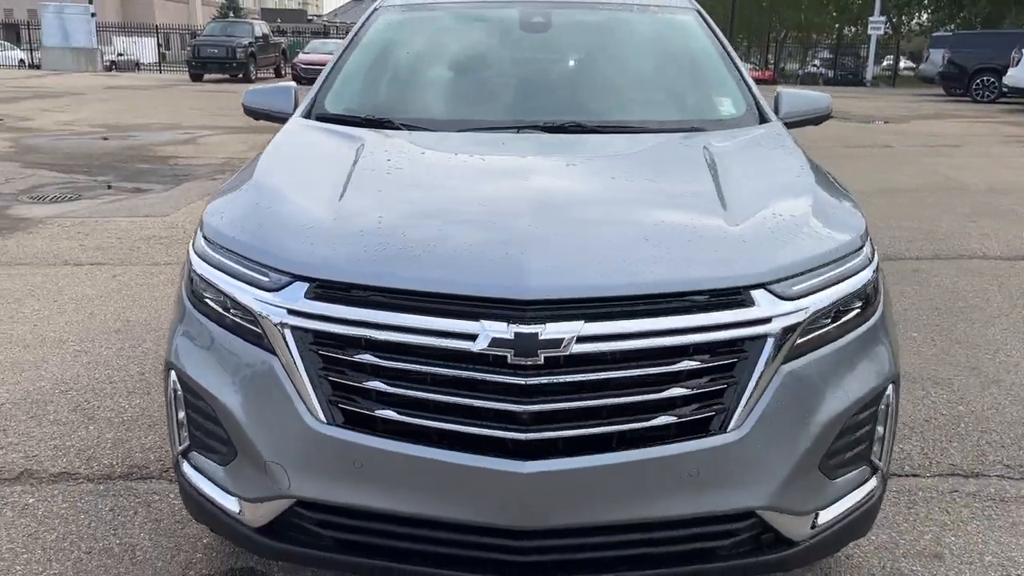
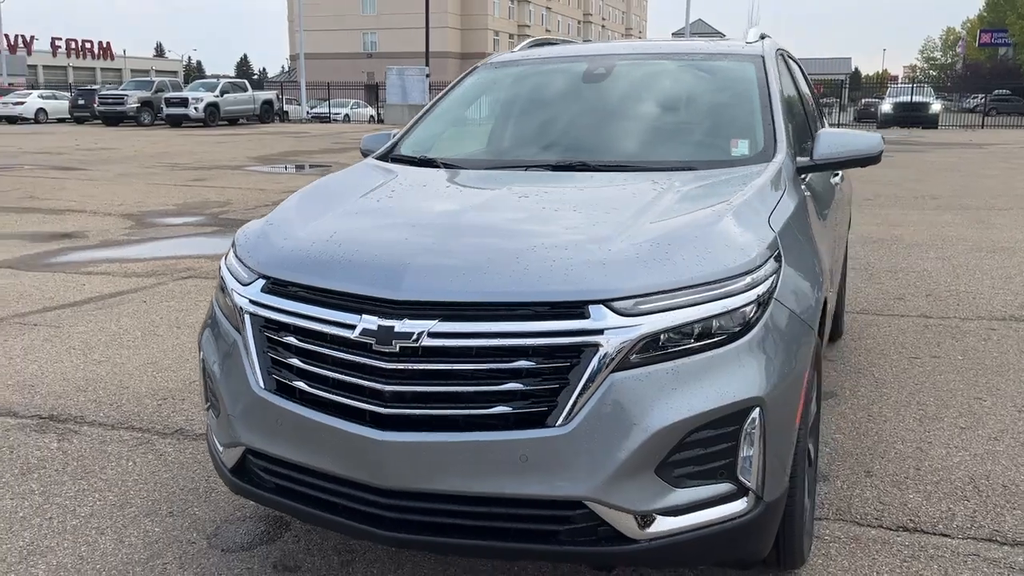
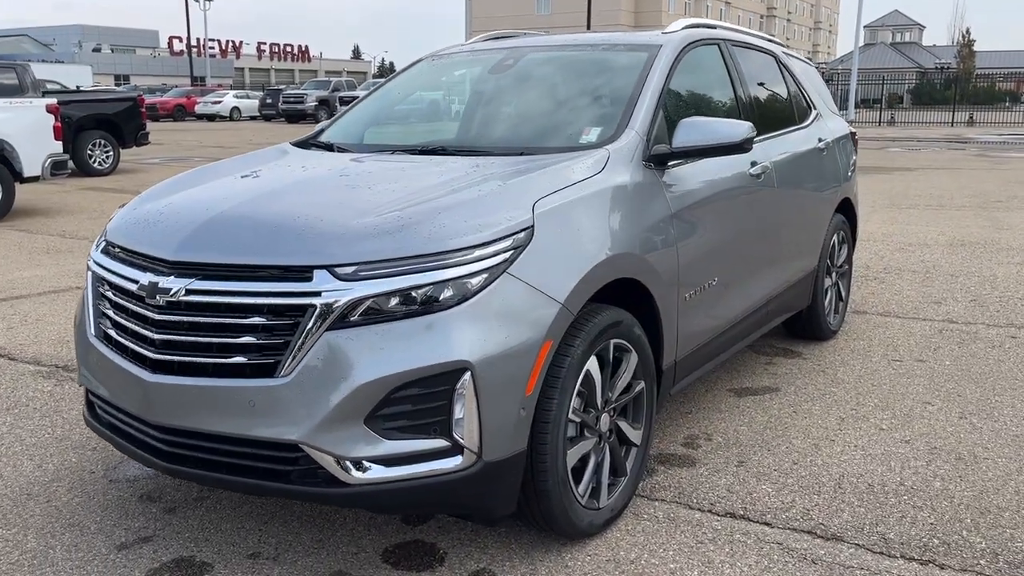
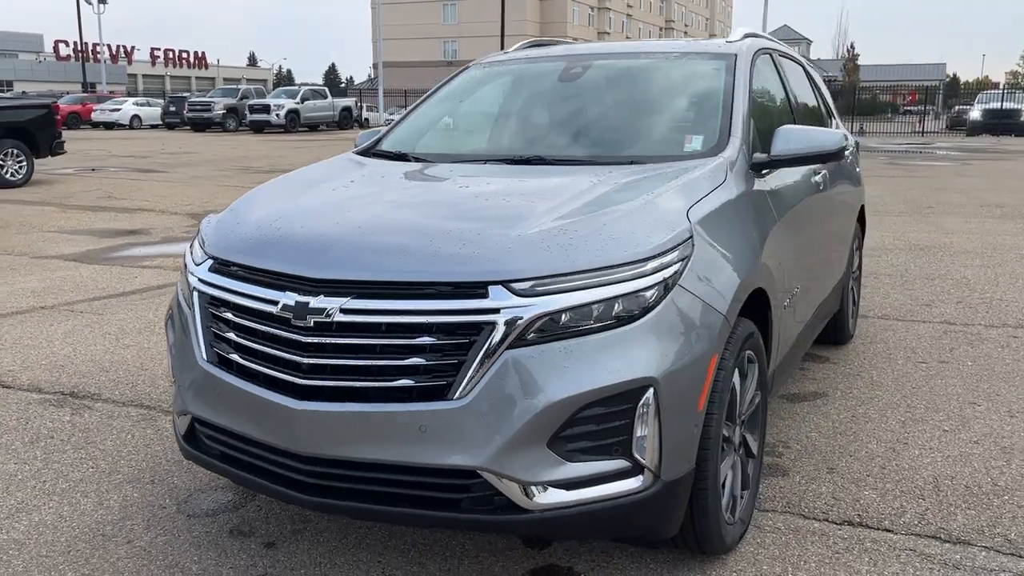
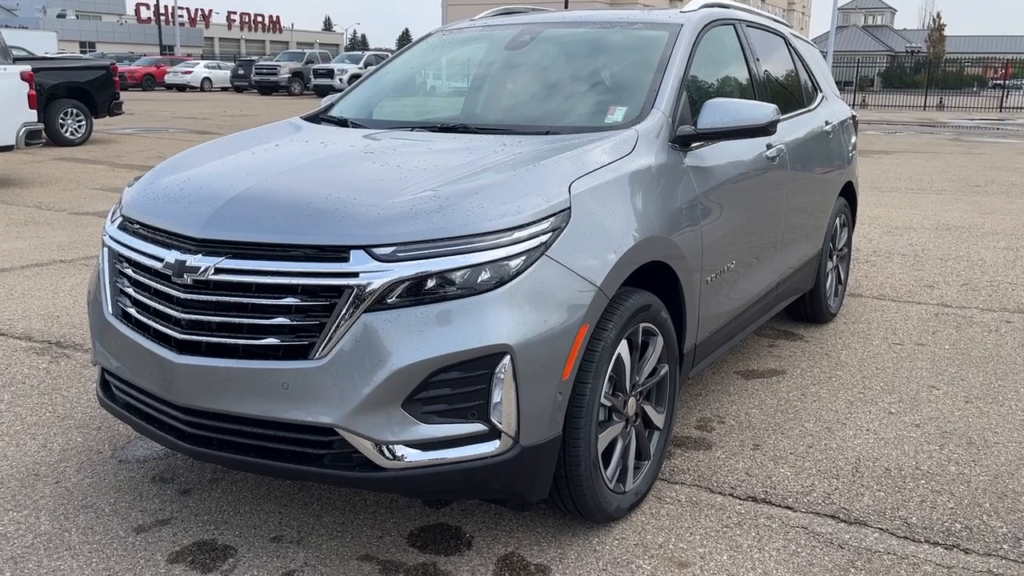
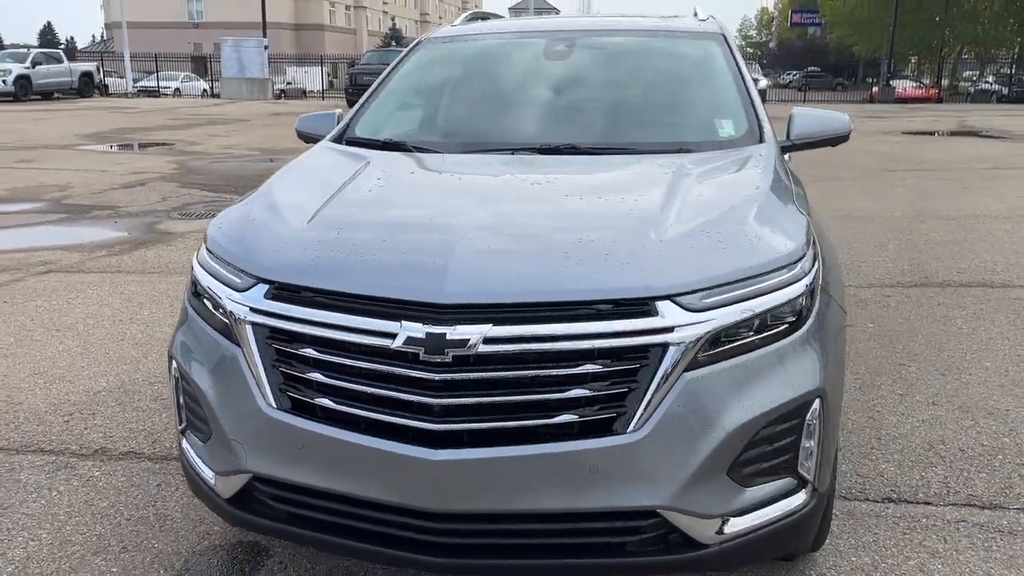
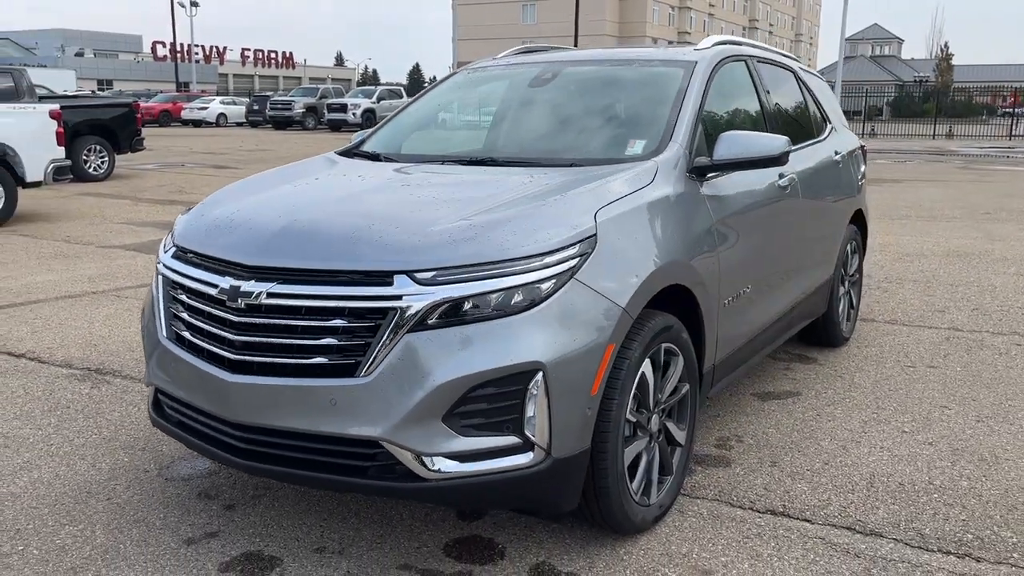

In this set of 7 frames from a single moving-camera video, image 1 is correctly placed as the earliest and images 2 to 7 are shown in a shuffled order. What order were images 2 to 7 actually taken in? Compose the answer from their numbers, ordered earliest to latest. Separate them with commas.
6, 2, 4, 7, 3, 5
